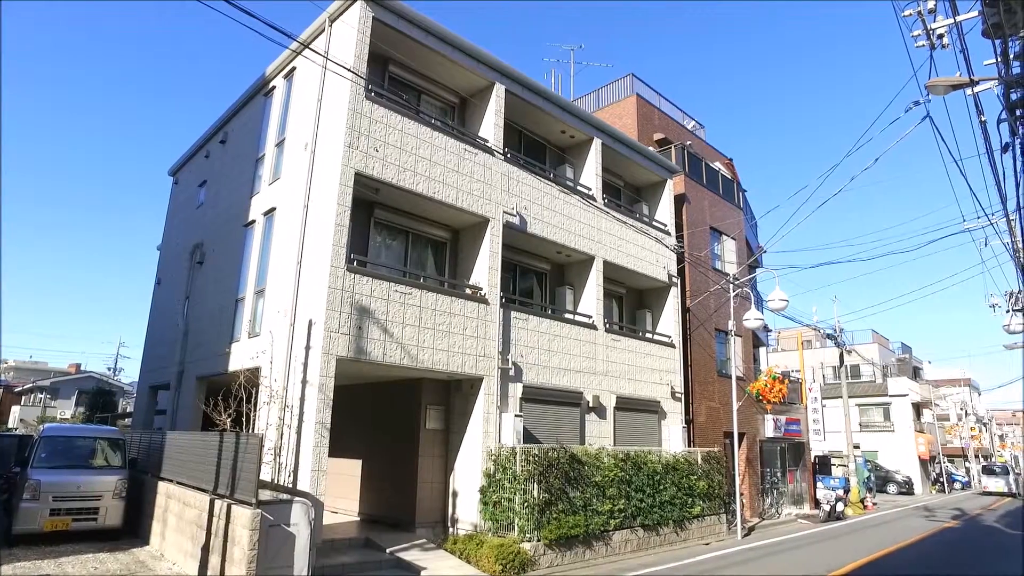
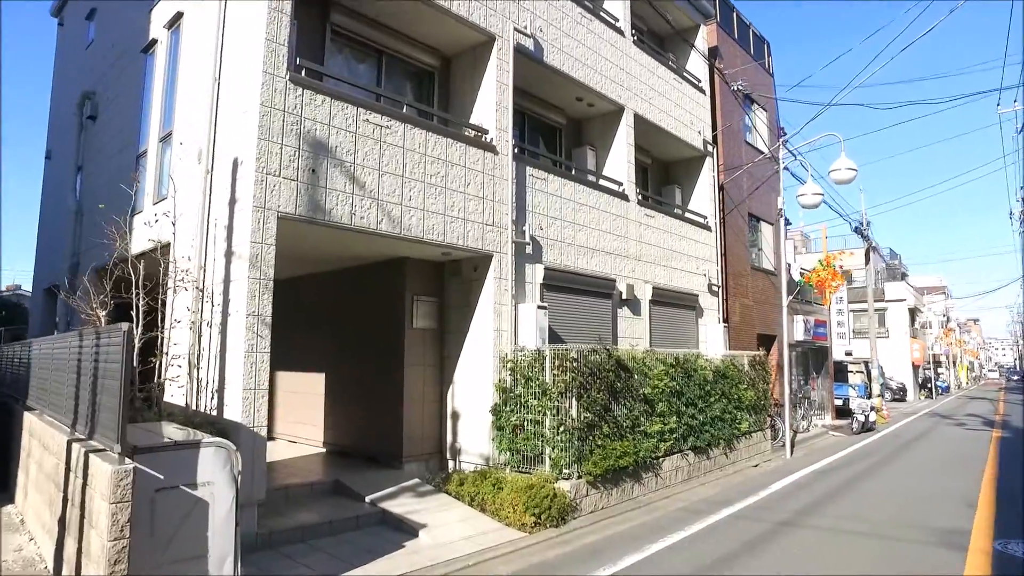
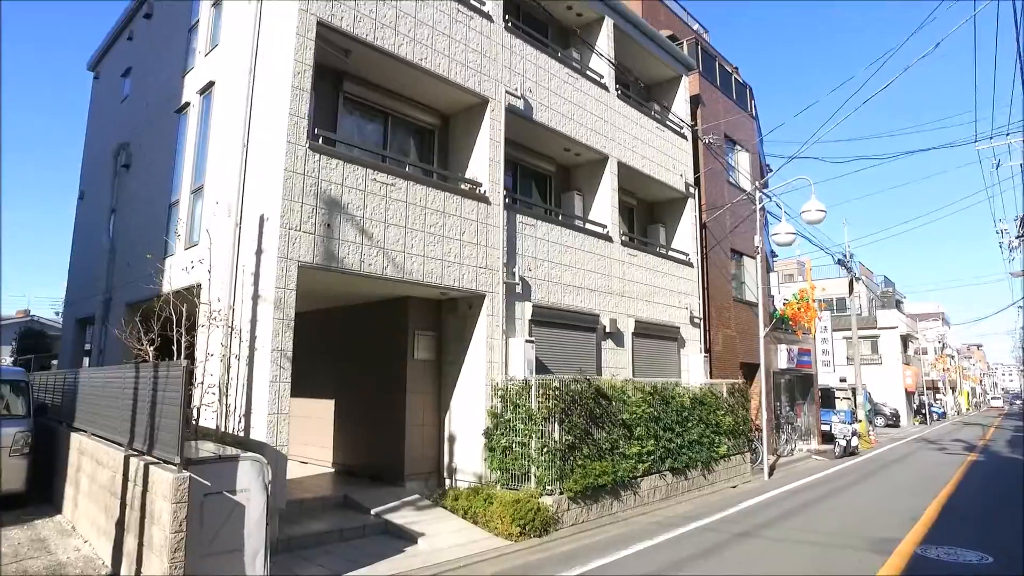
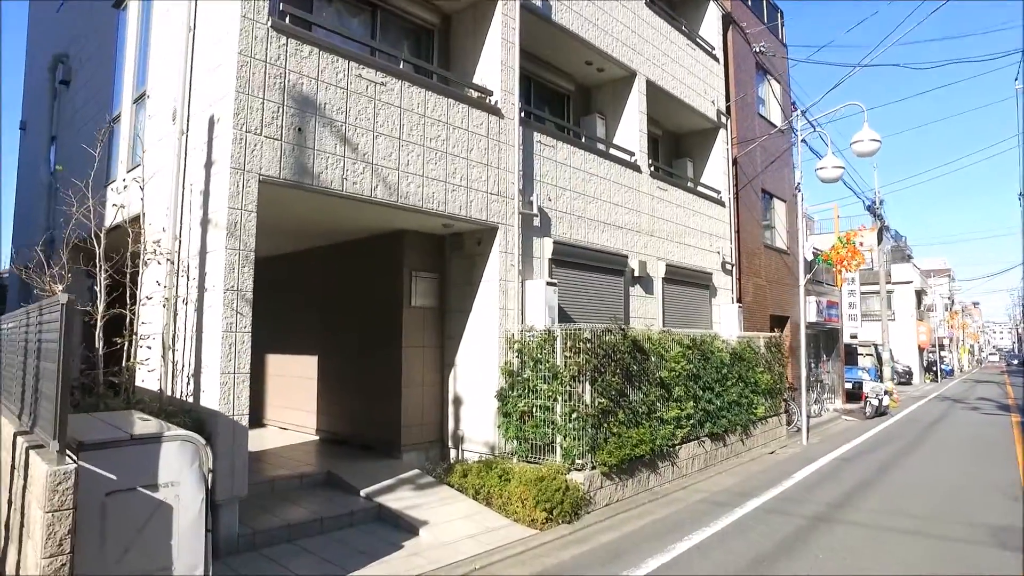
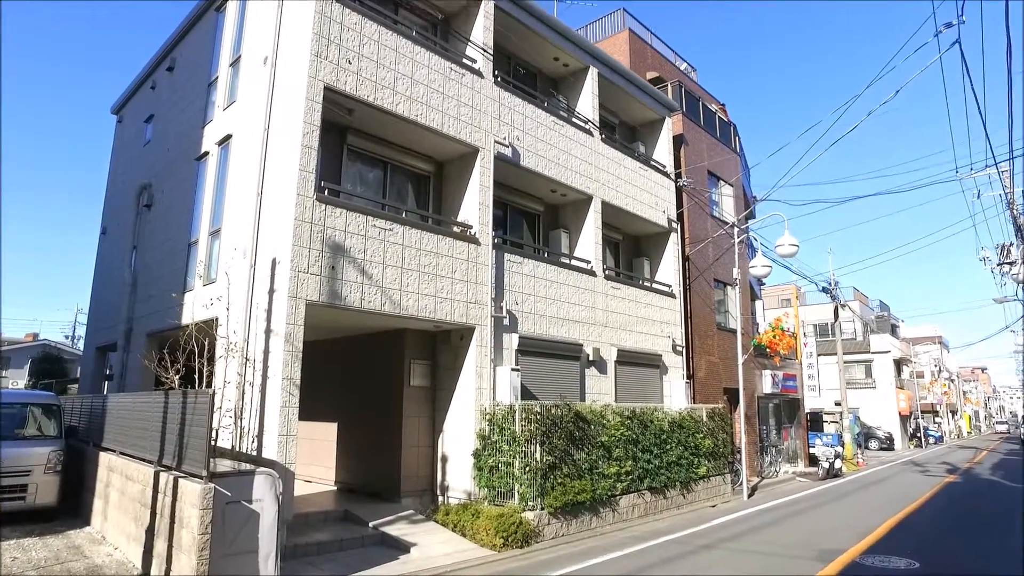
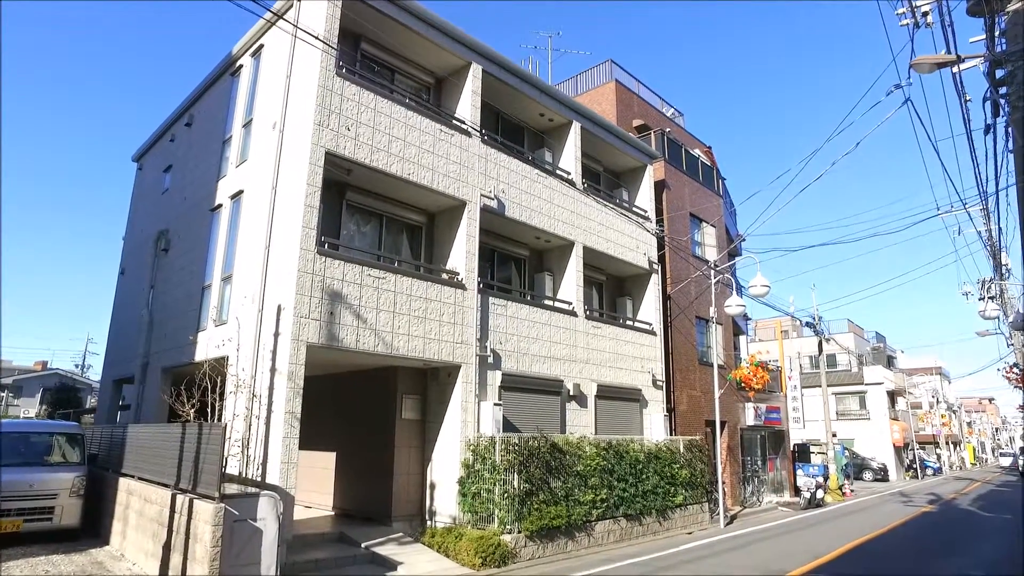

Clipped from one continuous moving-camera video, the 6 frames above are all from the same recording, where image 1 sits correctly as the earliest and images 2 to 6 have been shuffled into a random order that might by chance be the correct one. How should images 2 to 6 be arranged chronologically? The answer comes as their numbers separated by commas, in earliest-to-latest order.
6, 5, 3, 2, 4
